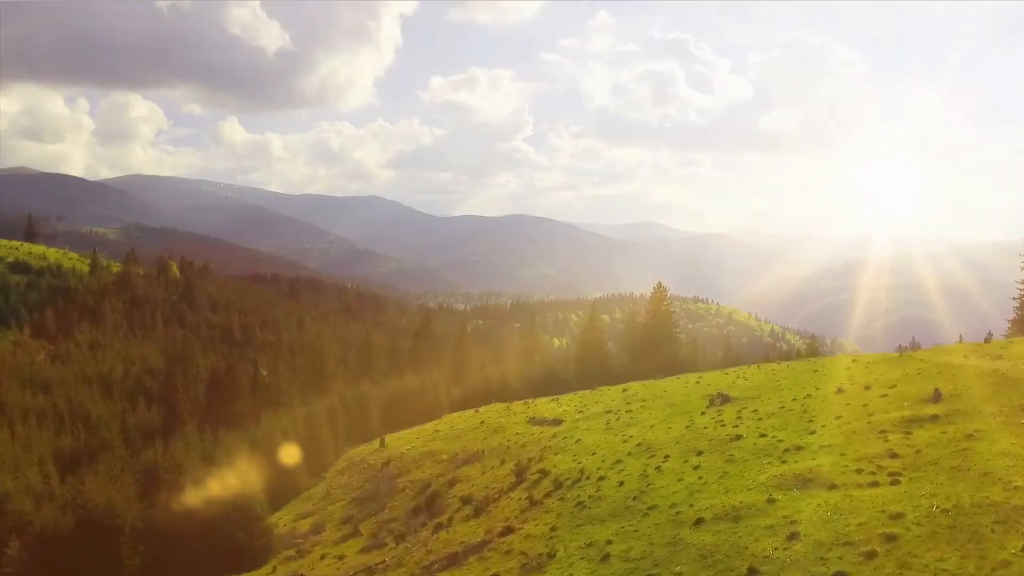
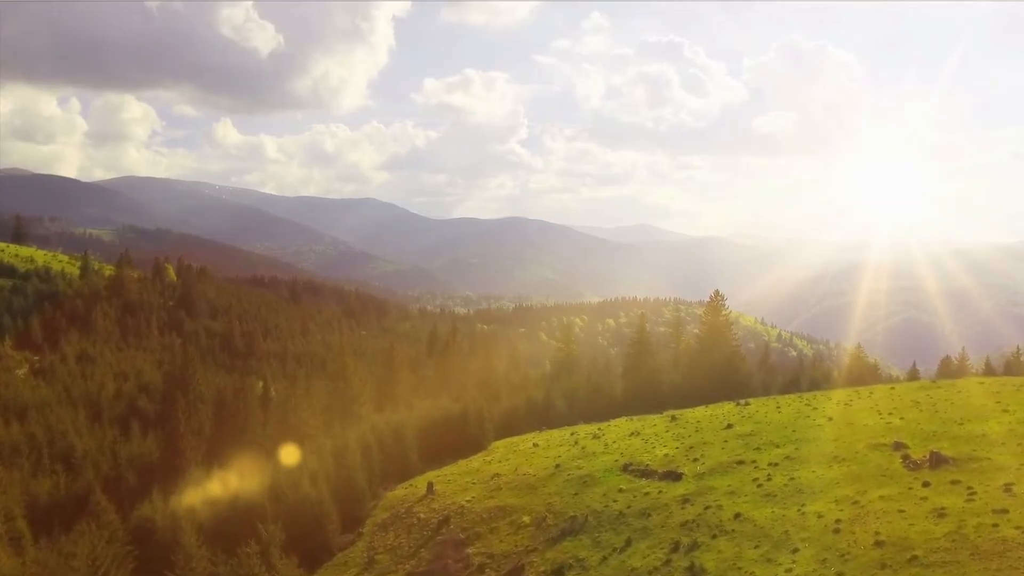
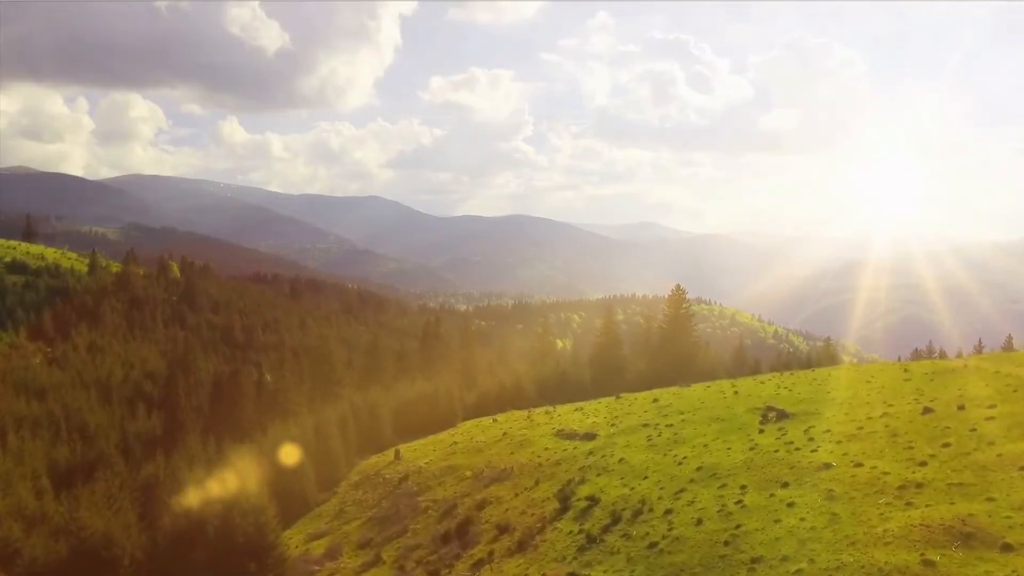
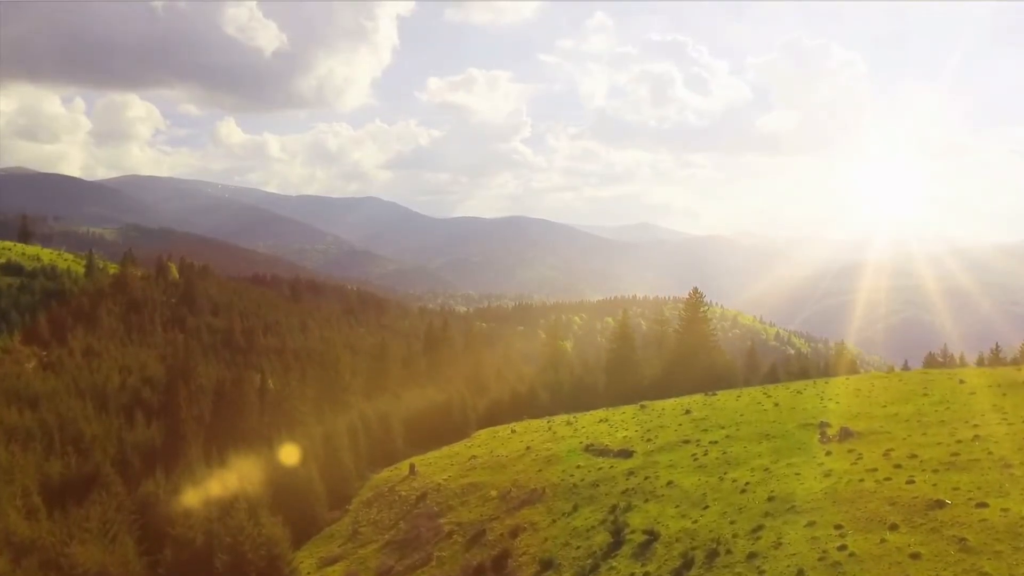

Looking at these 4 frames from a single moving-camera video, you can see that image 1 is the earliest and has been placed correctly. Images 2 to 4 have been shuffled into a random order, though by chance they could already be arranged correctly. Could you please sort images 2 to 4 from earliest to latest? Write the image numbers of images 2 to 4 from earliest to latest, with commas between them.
3, 4, 2
